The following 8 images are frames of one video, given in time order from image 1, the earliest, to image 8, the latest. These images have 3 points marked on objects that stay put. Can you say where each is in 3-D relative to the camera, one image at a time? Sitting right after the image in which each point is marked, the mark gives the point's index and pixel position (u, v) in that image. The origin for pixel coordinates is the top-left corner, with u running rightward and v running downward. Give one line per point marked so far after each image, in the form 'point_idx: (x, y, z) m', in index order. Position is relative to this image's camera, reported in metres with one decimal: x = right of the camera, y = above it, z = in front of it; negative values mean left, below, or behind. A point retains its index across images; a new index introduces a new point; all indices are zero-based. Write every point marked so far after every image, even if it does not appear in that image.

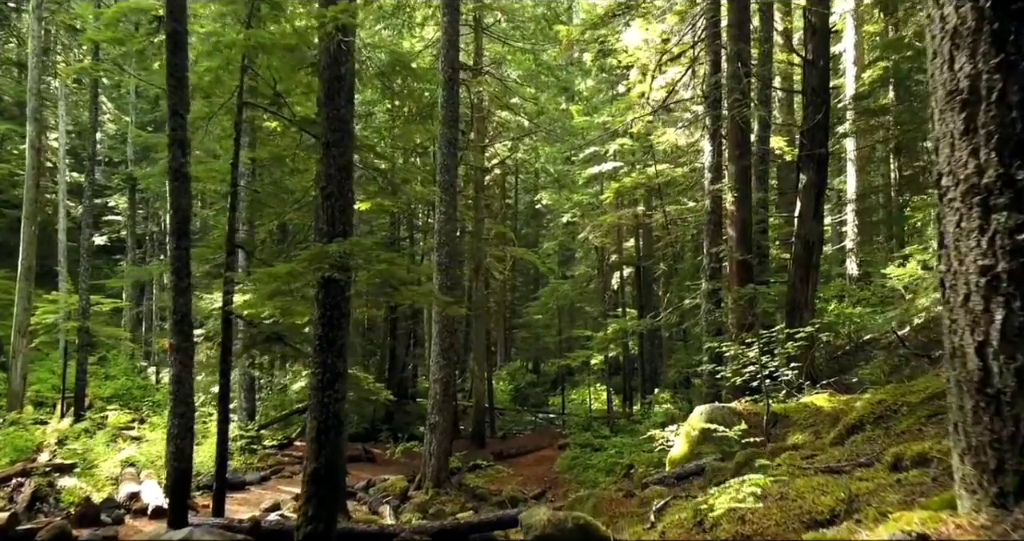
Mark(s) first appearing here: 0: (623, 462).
0: (+2.3, -4.0, +15.2) m
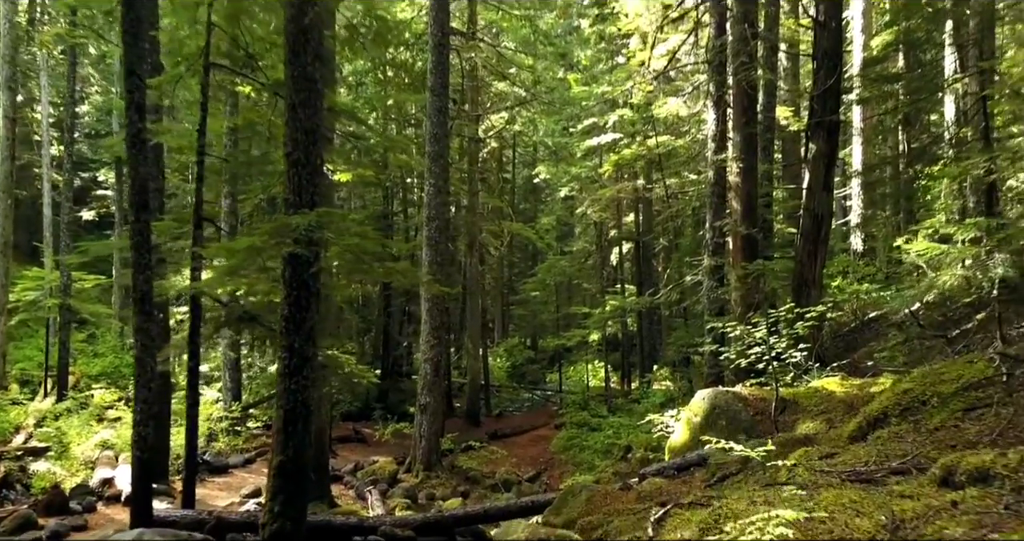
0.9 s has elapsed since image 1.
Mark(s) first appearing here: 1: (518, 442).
0: (+2.2, -3.5, +14.7) m
1: (+0.1, -4.2, +18.0) m
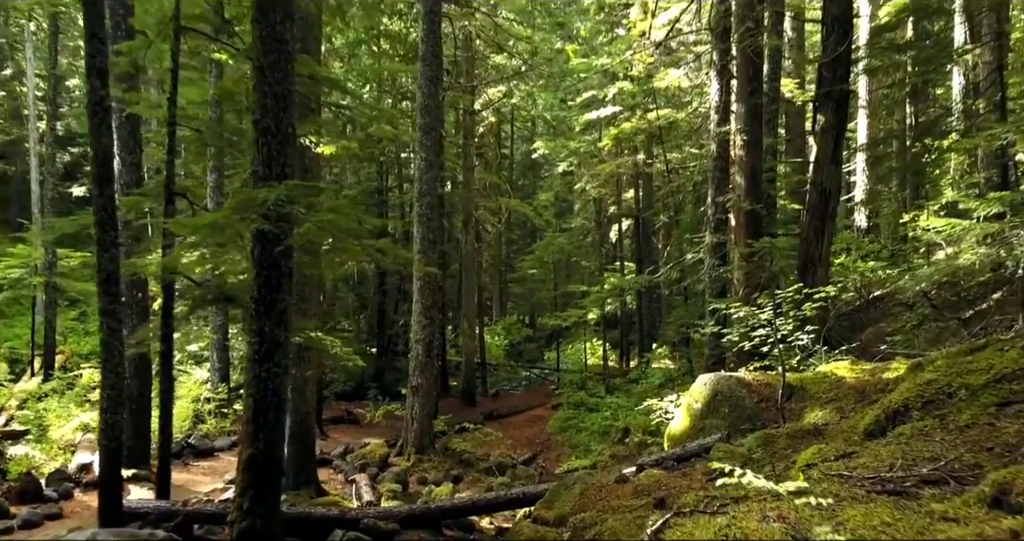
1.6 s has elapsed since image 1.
0: (+2.1, -3.0, +14.3) m
1: (0.0, -3.7, +17.7) m
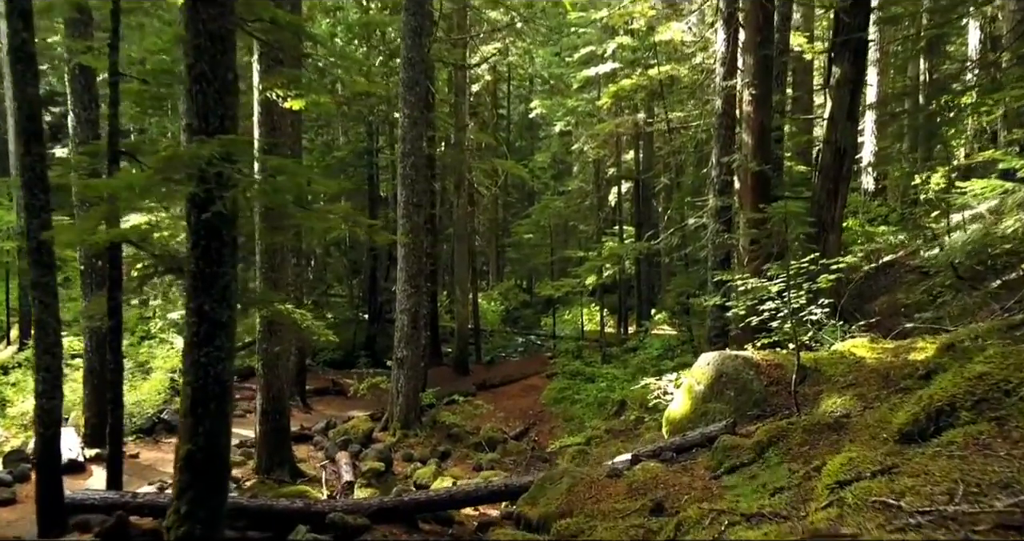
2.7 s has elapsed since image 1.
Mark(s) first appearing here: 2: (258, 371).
0: (+1.9, -2.4, +13.7) m
1: (-0.1, -2.9, +17.1) m
2: (-3.2, -1.3, +9.2) m
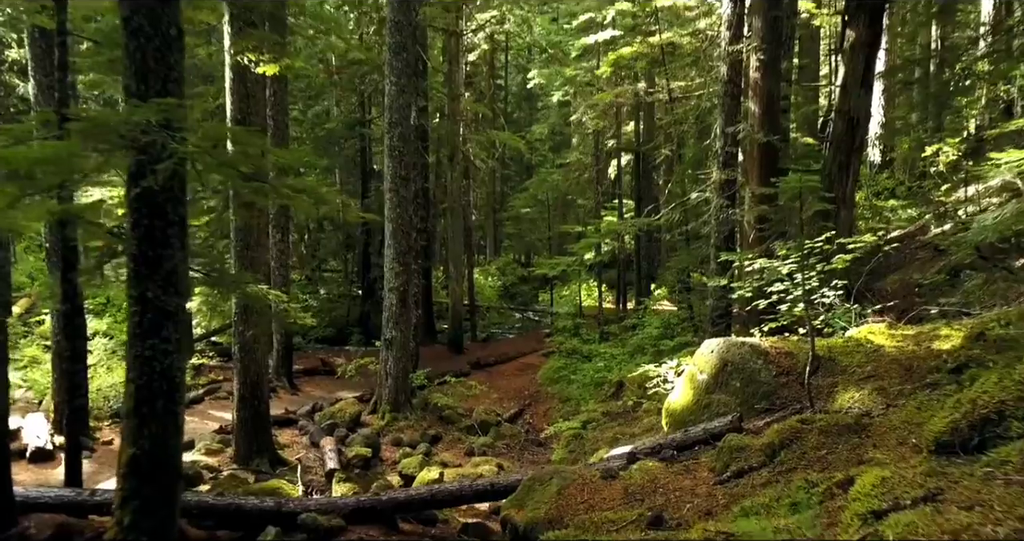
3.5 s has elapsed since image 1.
0: (+1.8, -2.0, +13.3) m
1: (-0.2, -2.3, +16.6) m
2: (-3.3, -1.0, +8.7) m
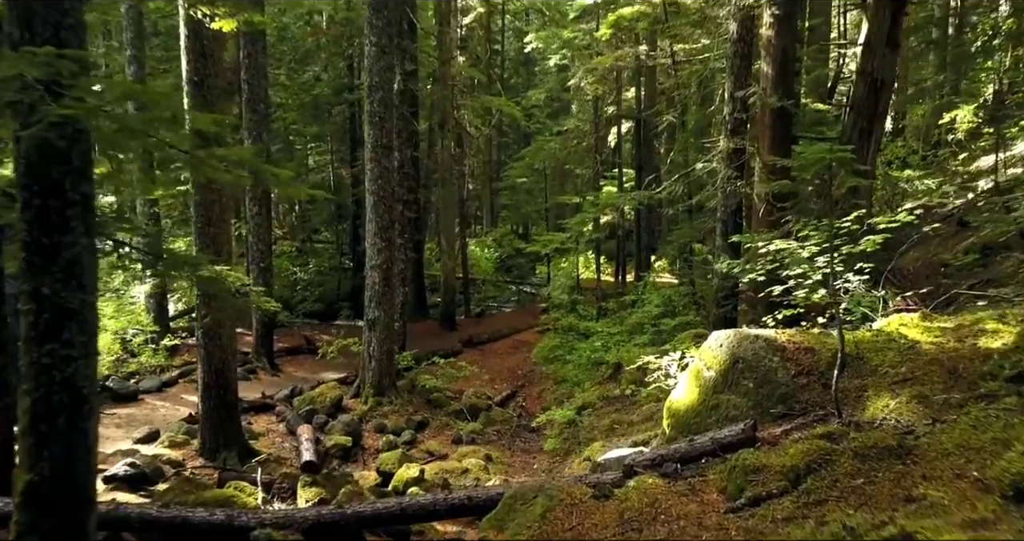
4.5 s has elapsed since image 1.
0: (+1.7, -1.5, +12.6) m
1: (-0.4, -1.7, +15.9) m
2: (-3.4, -0.8, +8.0) m
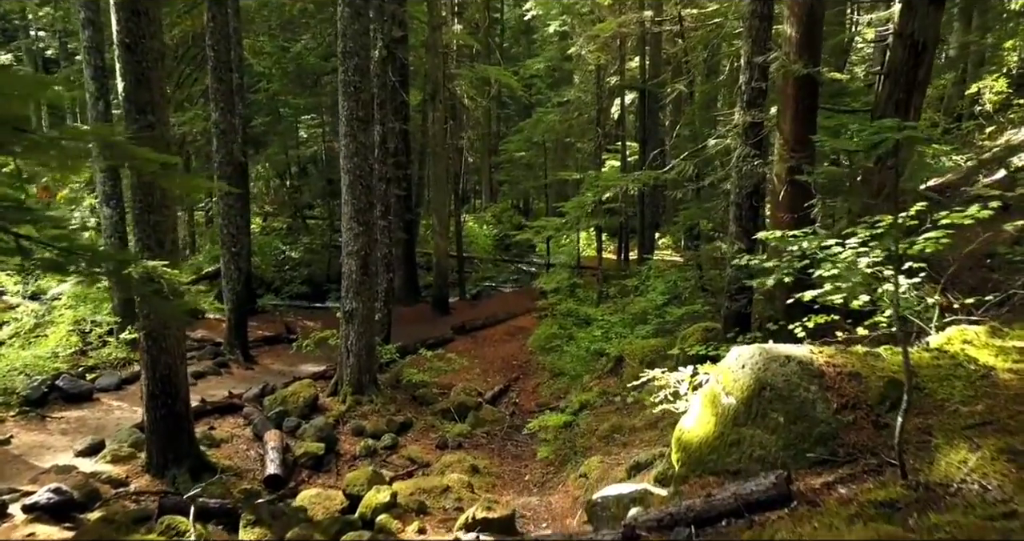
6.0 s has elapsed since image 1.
0: (+1.5, -1.3, +11.6) m
1: (-0.5, -1.4, +15.0) m
2: (-3.6, -0.7, +7.0) m
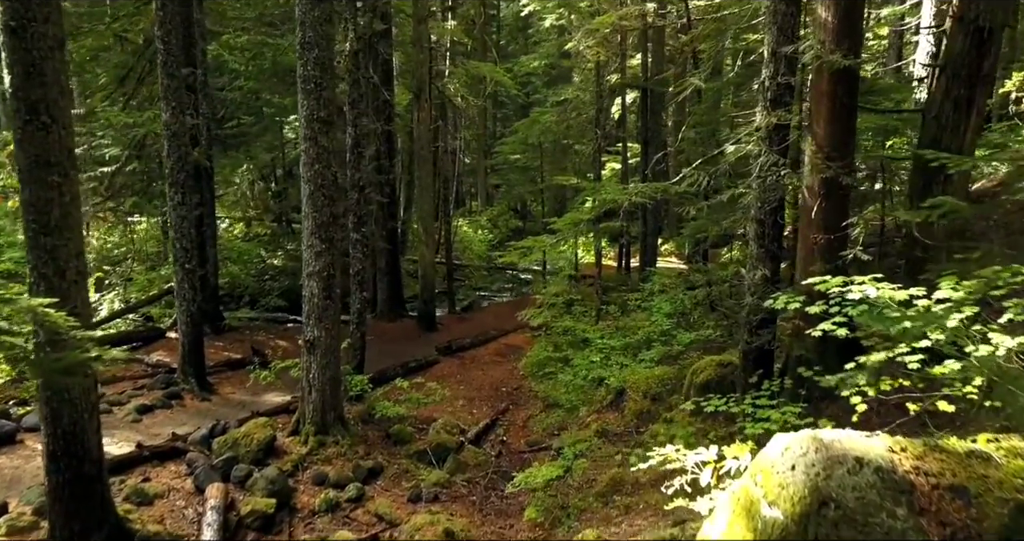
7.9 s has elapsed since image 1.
0: (+1.4, -1.6, +10.3) m
1: (-0.6, -1.6, +13.7) m
2: (-3.7, -1.0, +5.8) m
